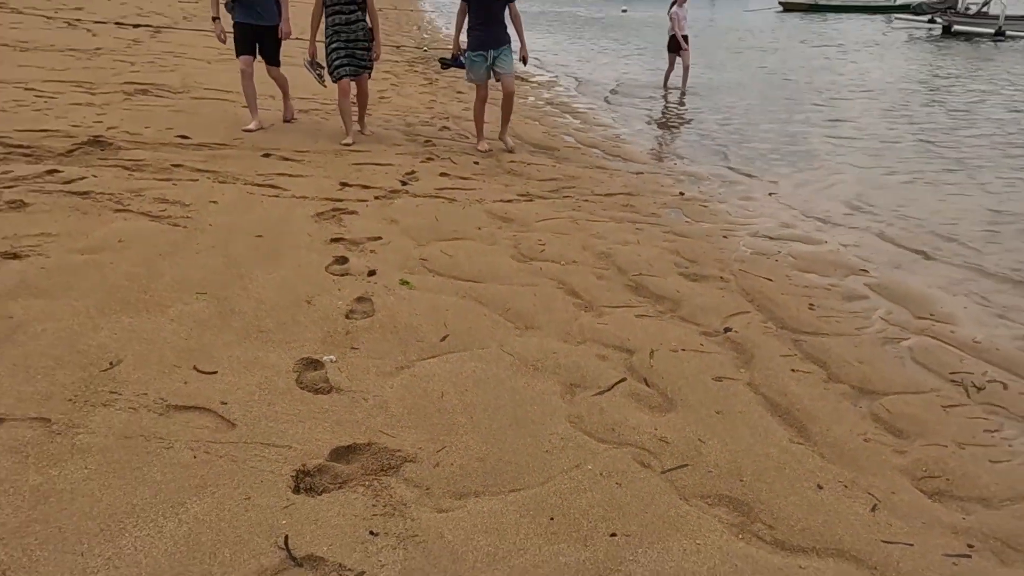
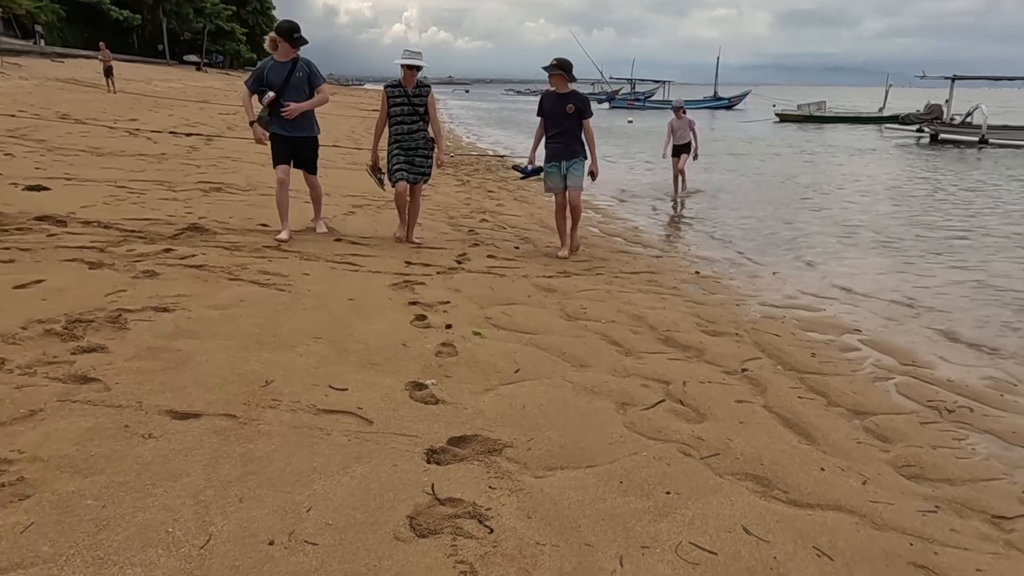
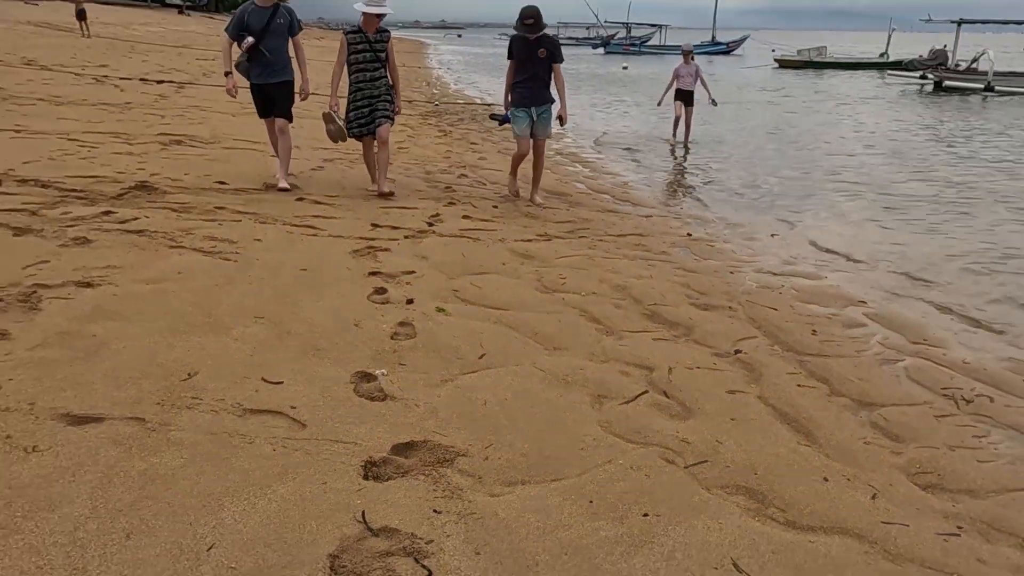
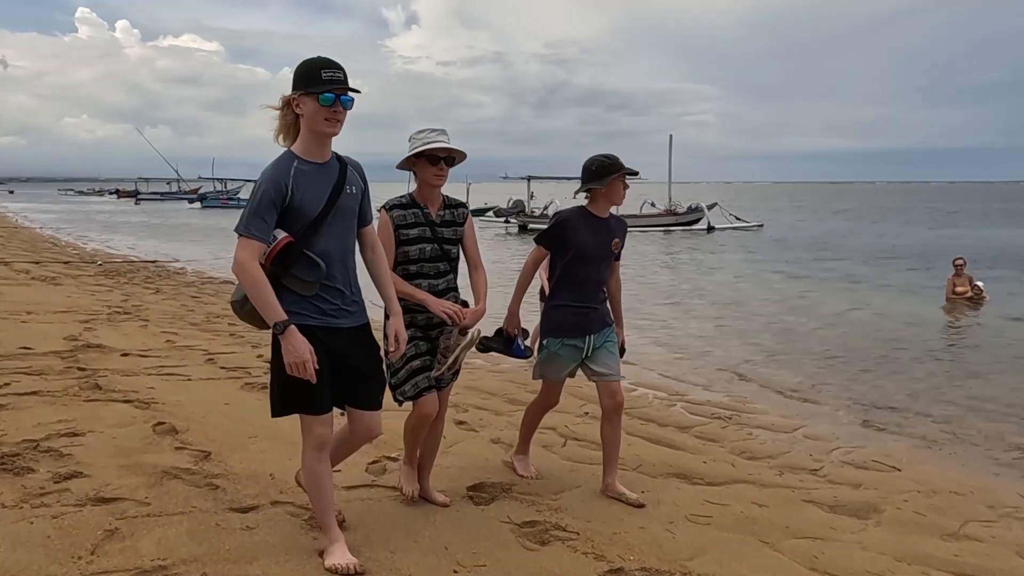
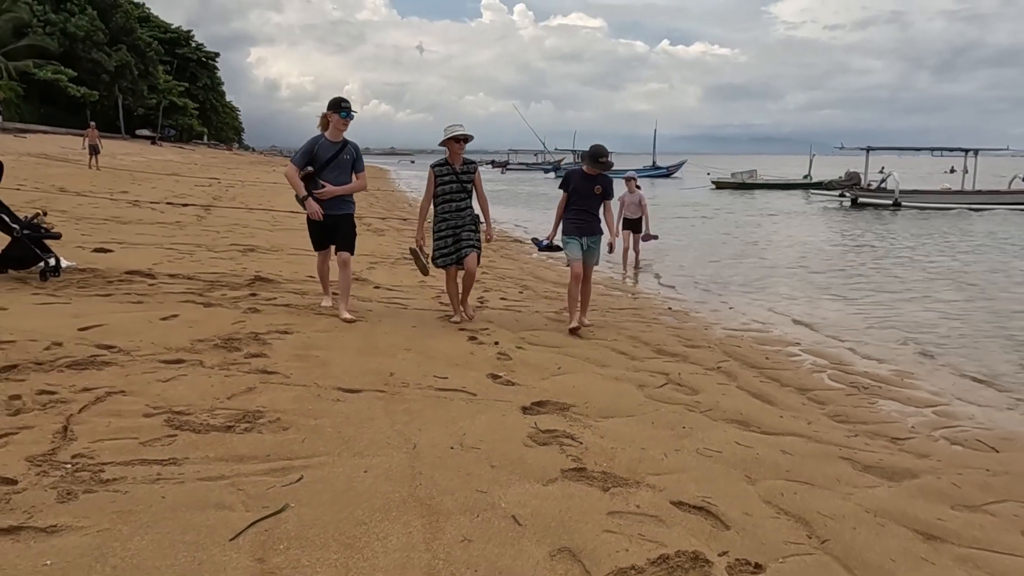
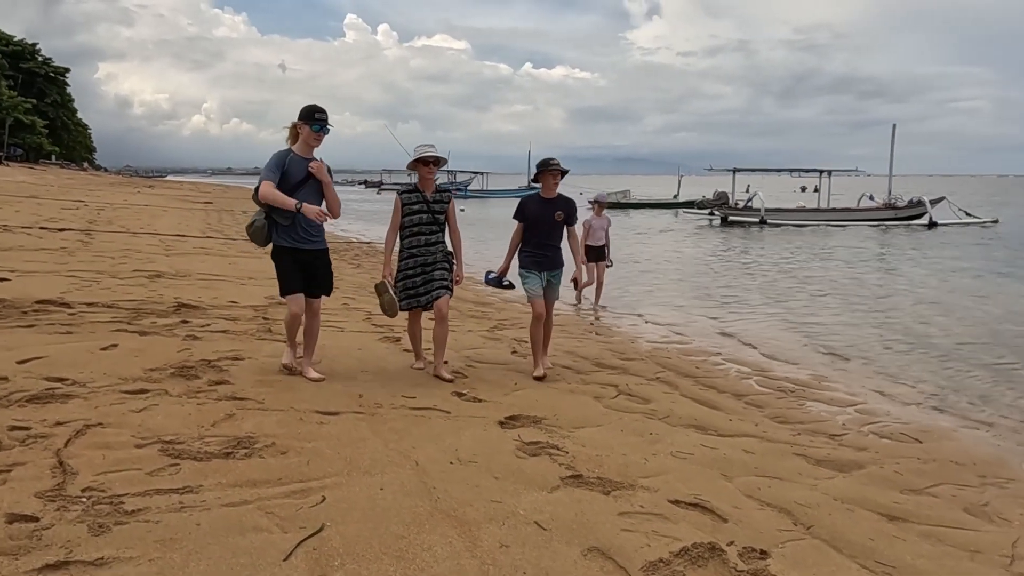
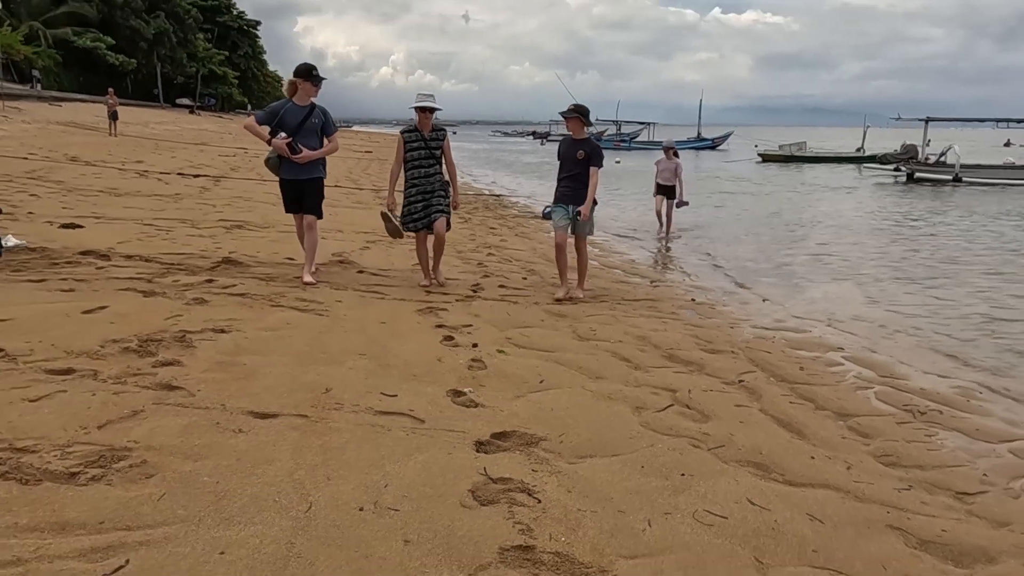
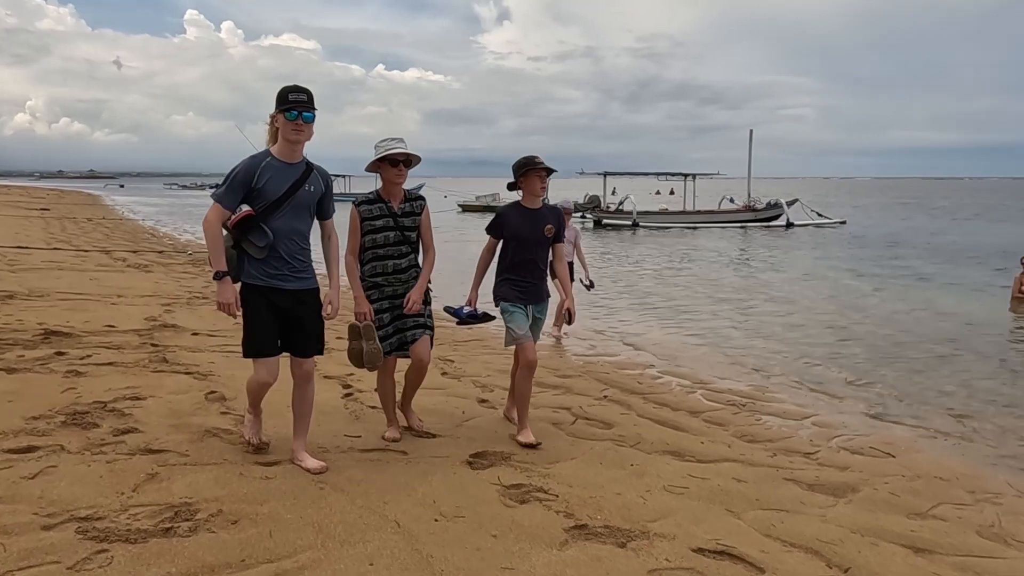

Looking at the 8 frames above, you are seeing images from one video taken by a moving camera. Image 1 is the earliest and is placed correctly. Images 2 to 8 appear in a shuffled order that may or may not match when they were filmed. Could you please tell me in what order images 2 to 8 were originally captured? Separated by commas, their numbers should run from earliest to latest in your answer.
3, 2, 7, 5, 6, 8, 4
